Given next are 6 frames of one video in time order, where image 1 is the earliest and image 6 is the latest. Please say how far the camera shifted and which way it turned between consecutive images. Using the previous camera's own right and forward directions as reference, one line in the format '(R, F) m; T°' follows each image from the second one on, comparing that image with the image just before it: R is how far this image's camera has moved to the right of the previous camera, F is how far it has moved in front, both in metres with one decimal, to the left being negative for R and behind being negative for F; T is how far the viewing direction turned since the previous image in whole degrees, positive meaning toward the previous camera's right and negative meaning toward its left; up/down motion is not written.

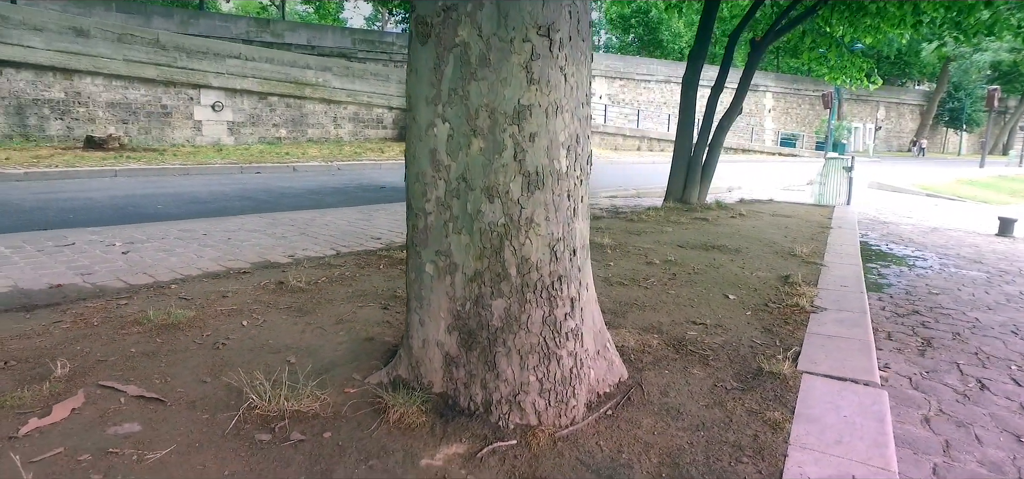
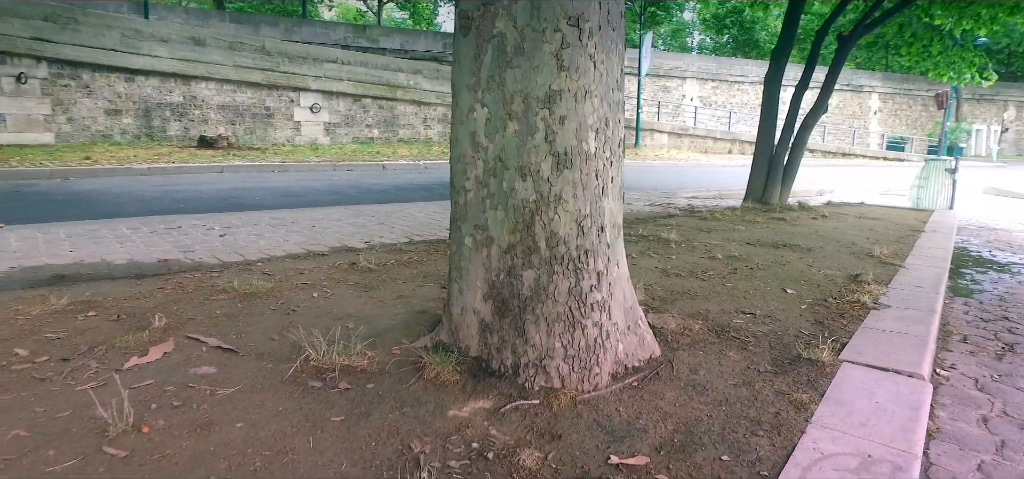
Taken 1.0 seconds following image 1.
(+0.2, -0.2) m; -8°
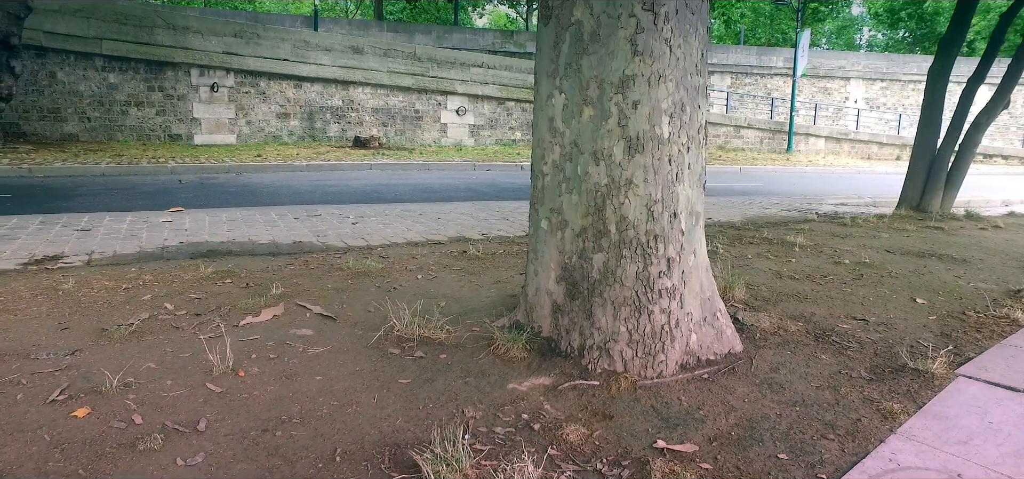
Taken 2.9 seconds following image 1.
(+0.3, 0.0) m; -13°
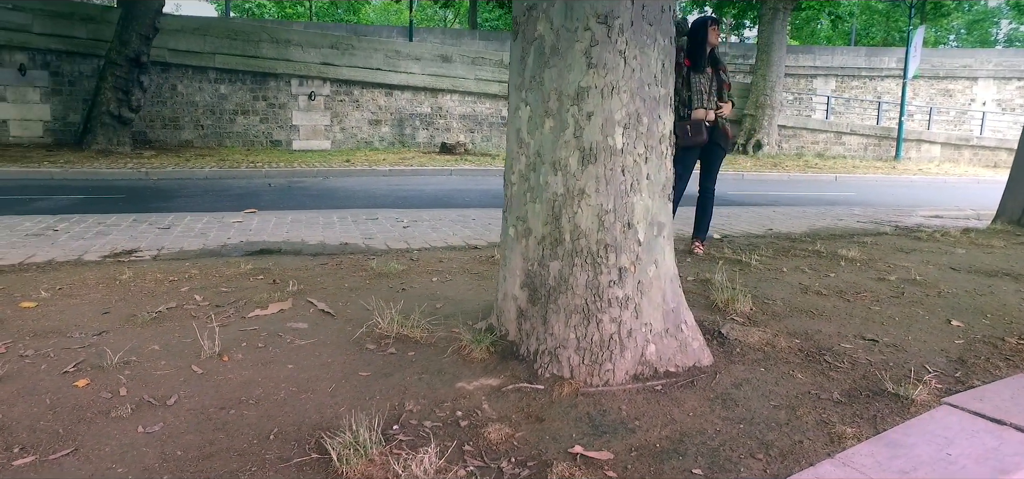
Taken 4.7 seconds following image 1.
(+0.6, -0.1) m; -9°
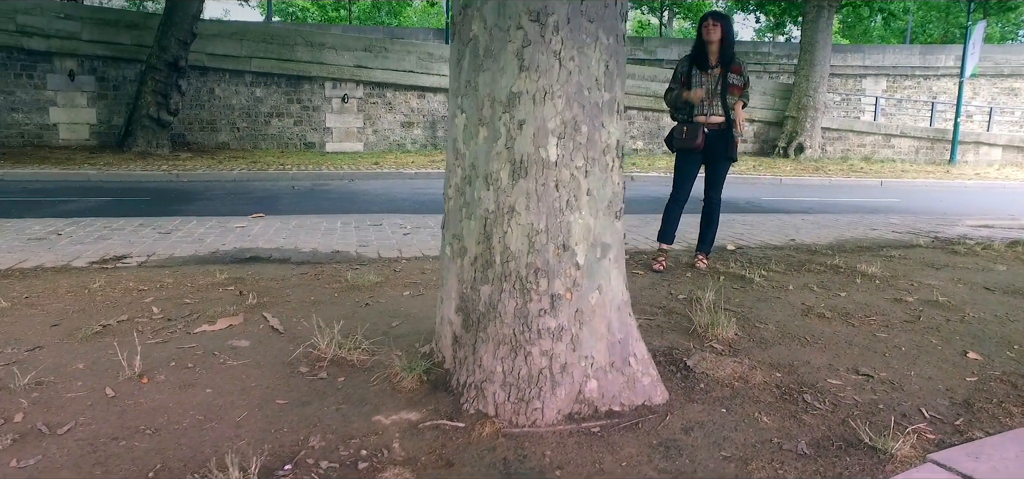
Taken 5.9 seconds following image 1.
(+0.5, +0.3) m; -4°
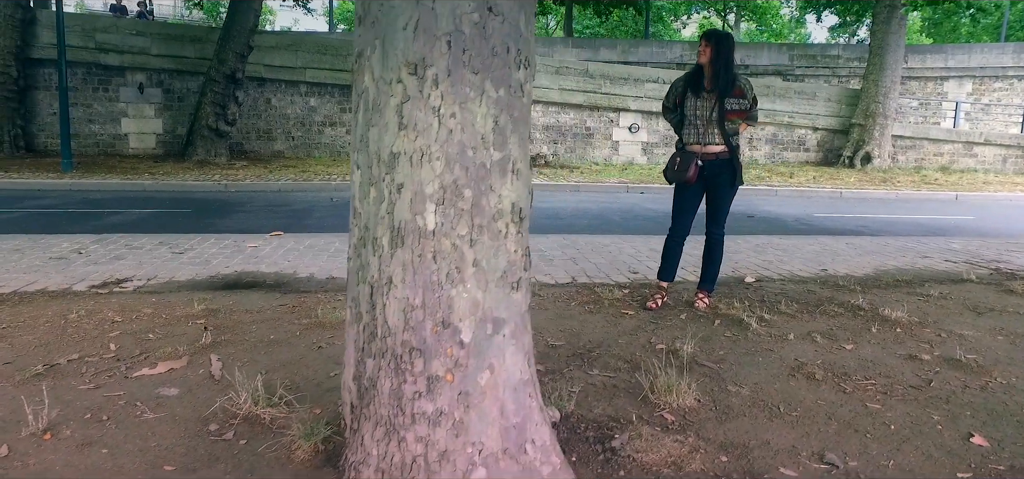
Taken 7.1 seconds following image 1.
(+0.7, +0.3) m; -6°
